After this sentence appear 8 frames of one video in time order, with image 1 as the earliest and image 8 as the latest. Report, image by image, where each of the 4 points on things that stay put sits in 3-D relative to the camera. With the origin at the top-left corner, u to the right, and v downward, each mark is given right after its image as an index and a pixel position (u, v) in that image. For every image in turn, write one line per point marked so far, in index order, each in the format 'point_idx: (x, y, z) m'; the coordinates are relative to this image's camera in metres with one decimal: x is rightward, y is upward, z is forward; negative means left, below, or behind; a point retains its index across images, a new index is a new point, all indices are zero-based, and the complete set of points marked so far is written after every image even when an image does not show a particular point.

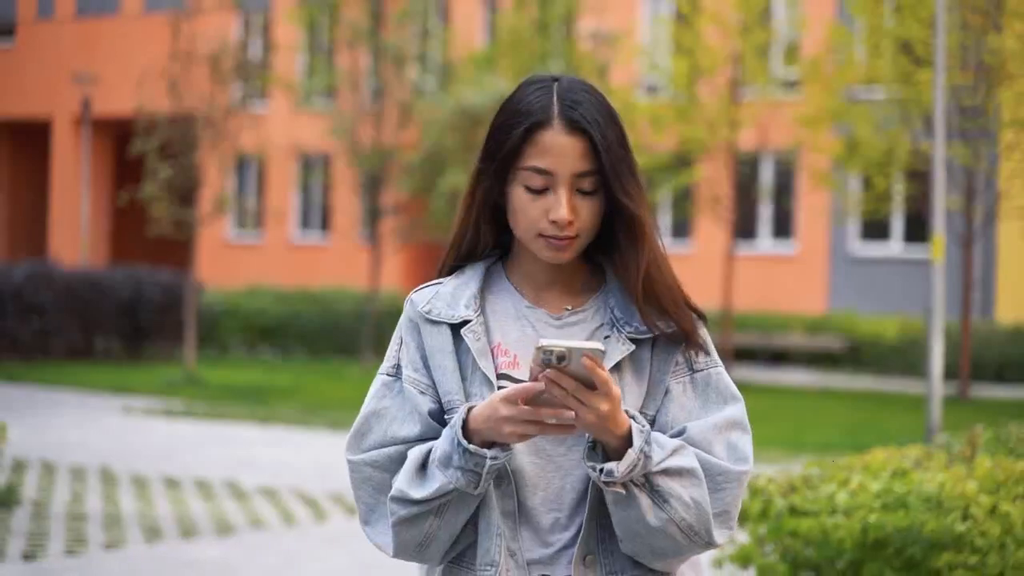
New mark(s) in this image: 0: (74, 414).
0: (-2.0, -0.6, +12.2) m
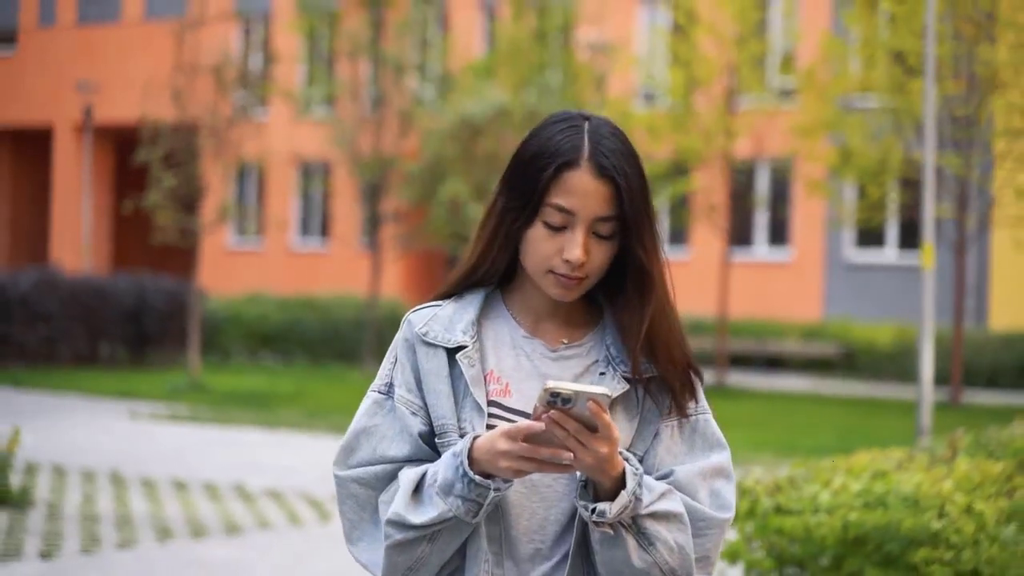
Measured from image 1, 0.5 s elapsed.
0: (-2.0, -0.6, +12.5) m
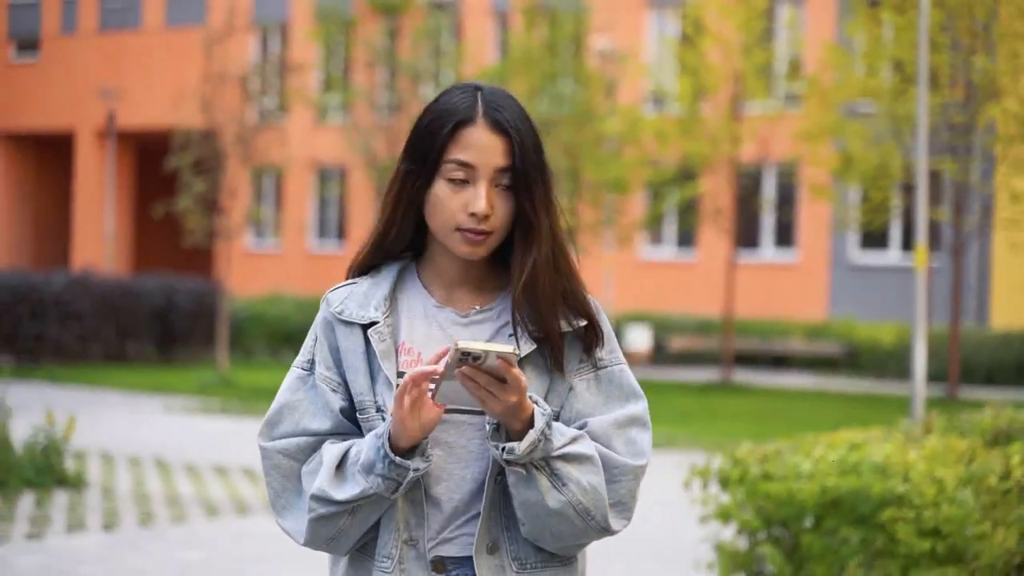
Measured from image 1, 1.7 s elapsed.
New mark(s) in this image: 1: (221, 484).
0: (-1.9, -0.6, +13.2) m
1: (-1.0, -0.7, +9.4) m
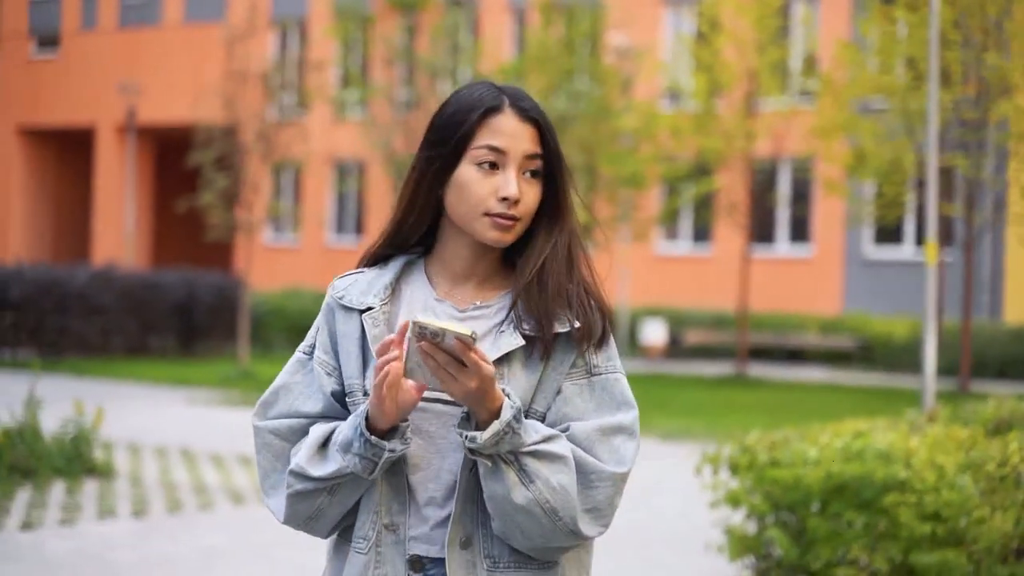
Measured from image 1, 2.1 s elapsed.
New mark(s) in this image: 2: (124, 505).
0: (-1.8, -0.6, +13.4) m
1: (-1.0, -0.7, +9.6) m
2: (-1.2, -0.7, +8.3) m
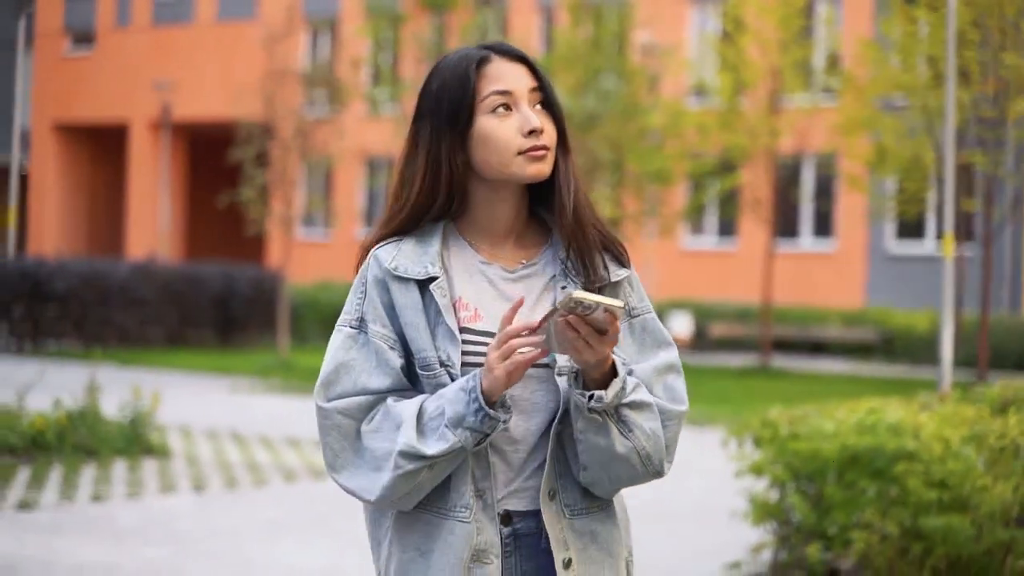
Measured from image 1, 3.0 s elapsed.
0: (-1.7, -0.5, +13.9) m
1: (-0.8, -0.6, +10.1) m
2: (-1.1, -0.6, +8.8) m
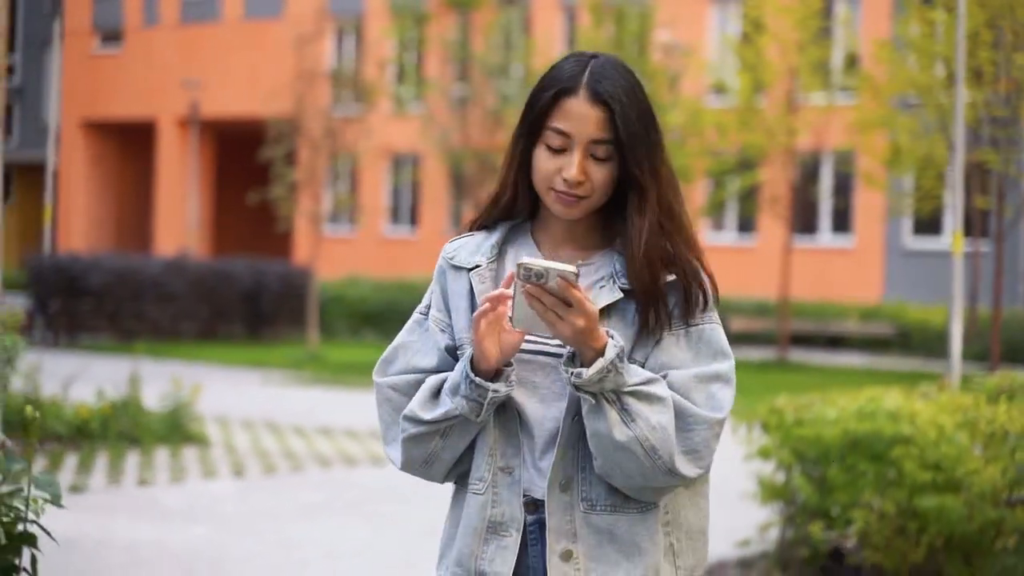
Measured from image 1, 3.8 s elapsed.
0: (-1.6, -0.5, +14.4) m
1: (-0.7, -0.6, +10.6) m
2: (-1.0, -0.6, +9.3) m
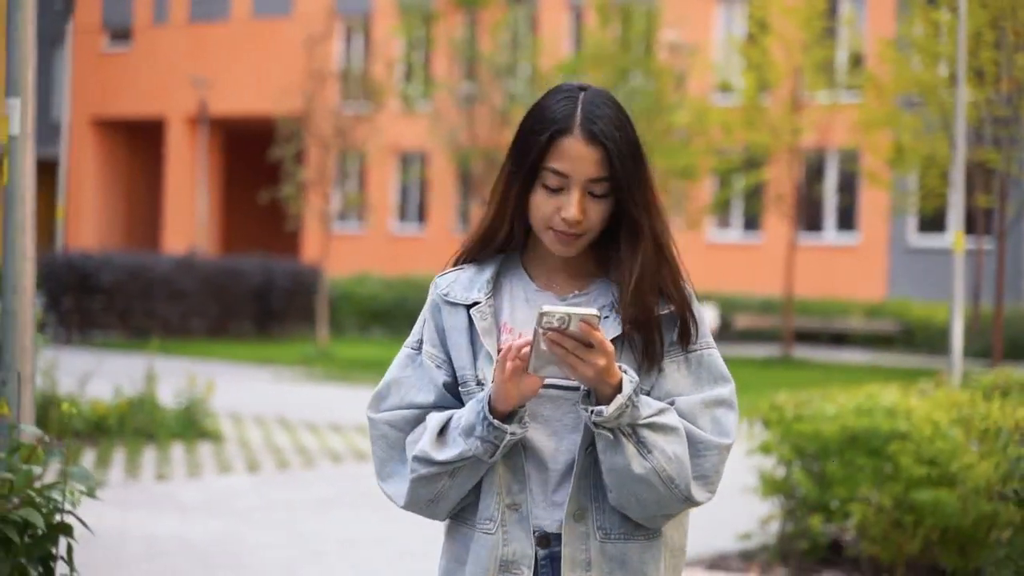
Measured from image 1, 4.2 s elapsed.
0: (-1.5, -0.5, +14.6) m
1: (-0.7, -0.6, +10.8) m
2: (-1.0, -0.6, +9.5) m
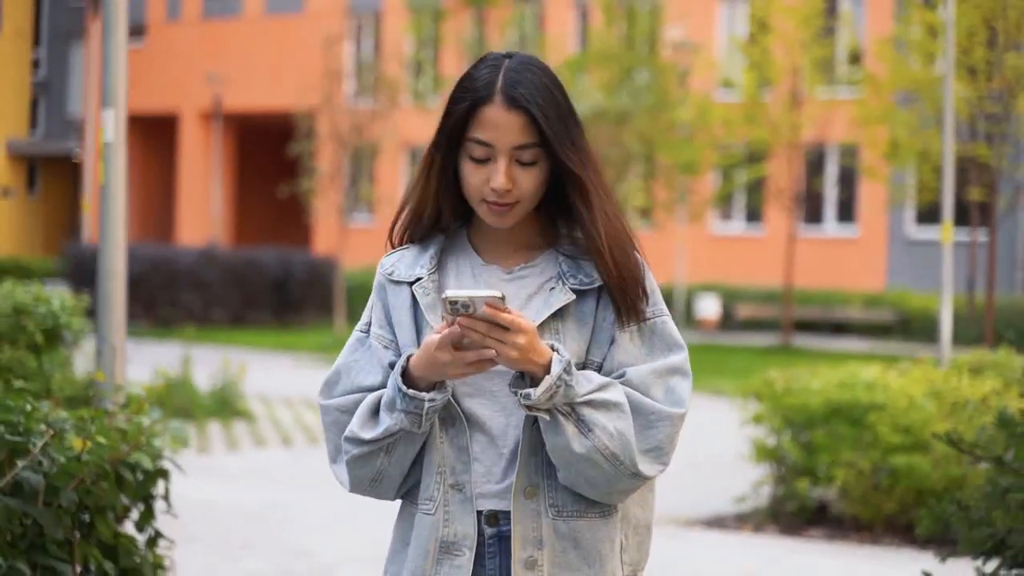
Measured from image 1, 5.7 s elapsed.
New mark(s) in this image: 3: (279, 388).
0: (-1.5, -0.4, +15.4) m
1: (-0.6, -0.6, +11.6) m
2: (-0.9, -0.6, +10.2) m
3: (-1.2, -0.5, +13.2) m
